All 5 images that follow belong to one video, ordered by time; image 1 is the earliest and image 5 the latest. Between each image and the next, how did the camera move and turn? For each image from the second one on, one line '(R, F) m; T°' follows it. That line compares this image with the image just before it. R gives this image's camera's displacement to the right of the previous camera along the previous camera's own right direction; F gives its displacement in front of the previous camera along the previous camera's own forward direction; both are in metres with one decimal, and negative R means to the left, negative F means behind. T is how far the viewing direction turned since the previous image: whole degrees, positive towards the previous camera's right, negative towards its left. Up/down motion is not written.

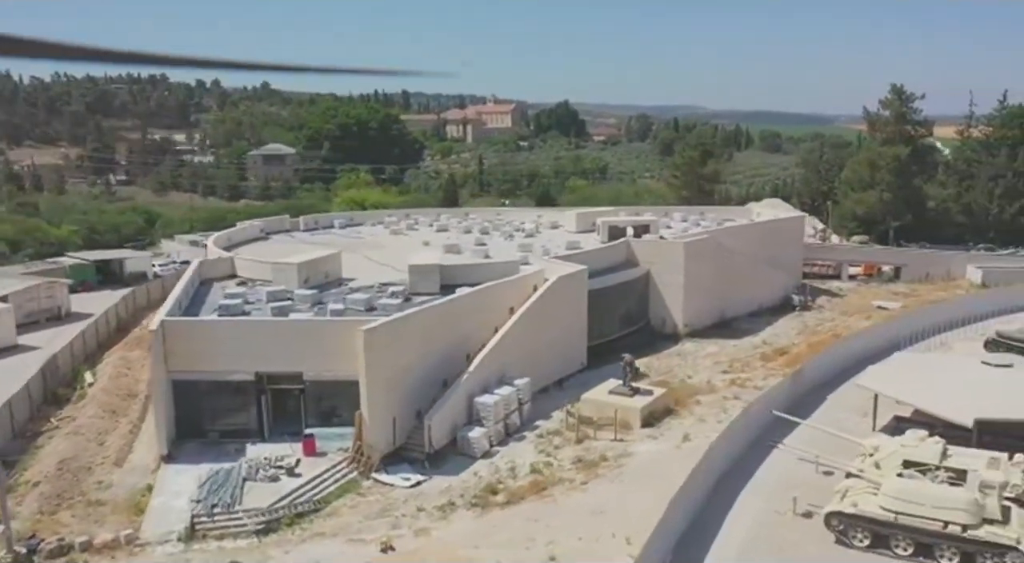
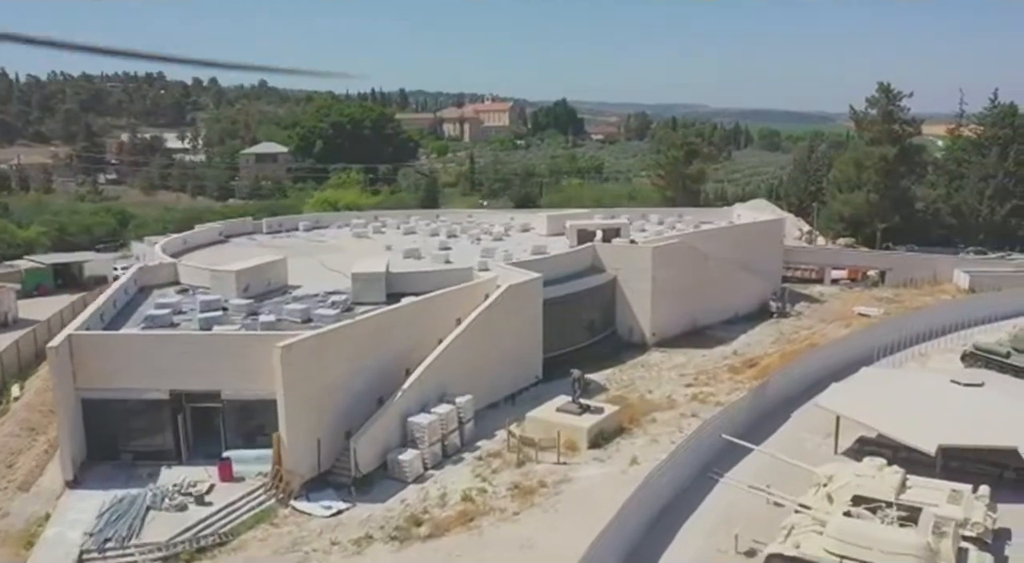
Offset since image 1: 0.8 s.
(+1.6, +1.6) m; 0°
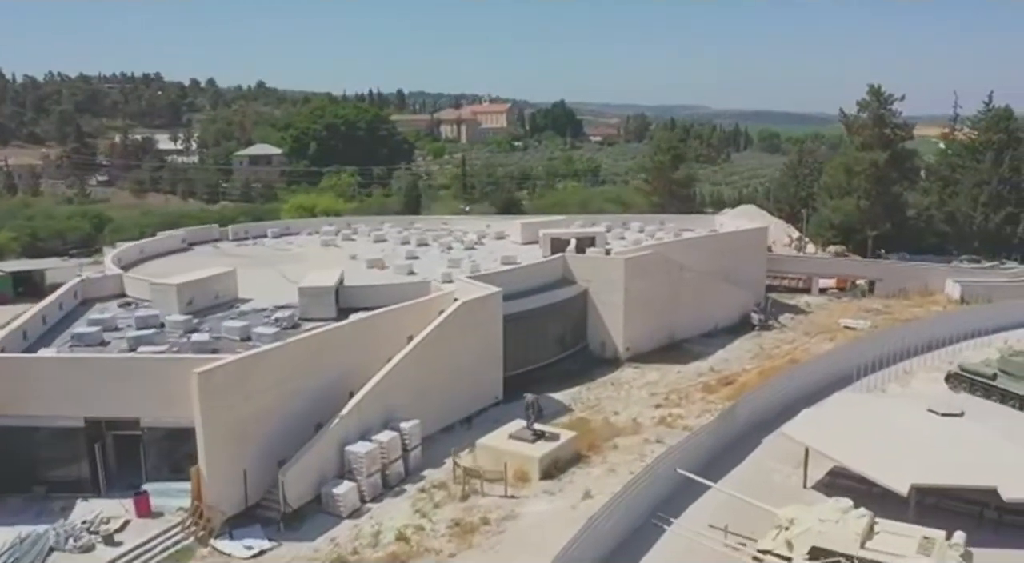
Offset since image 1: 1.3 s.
(+1.3, +1.6) m; 0°
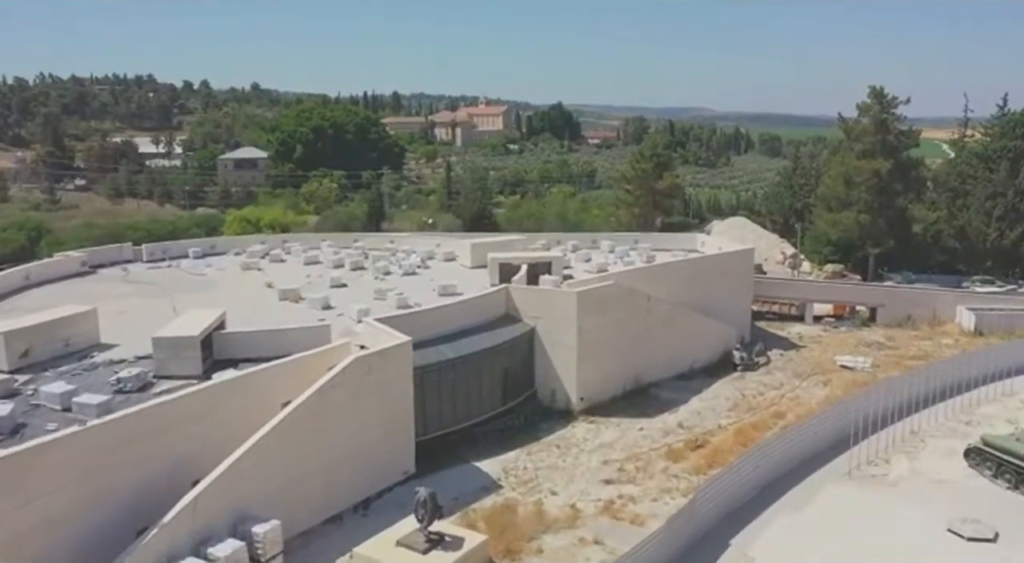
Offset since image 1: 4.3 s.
(+2.2, +5.3) m; 0°
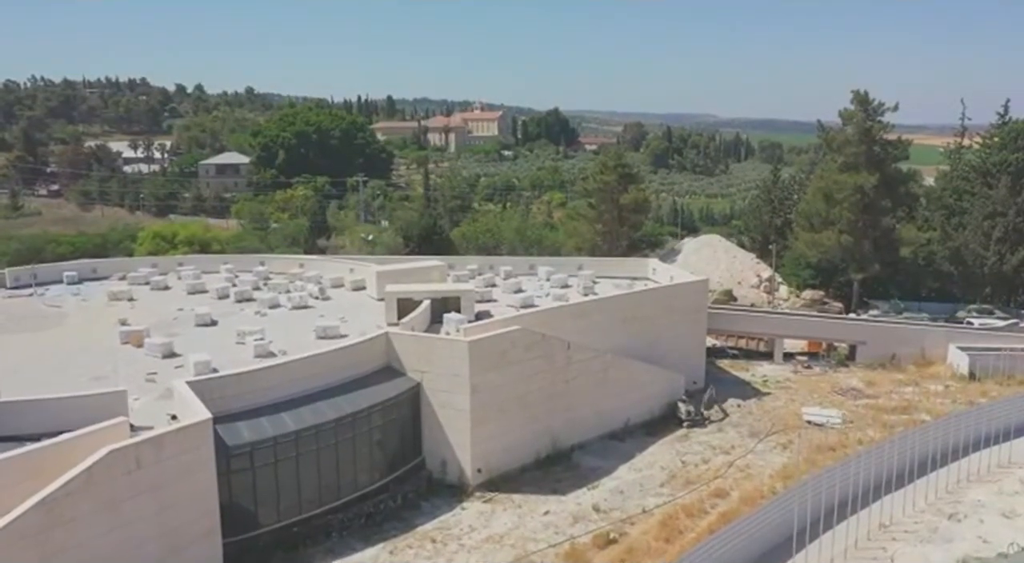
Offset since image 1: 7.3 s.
(+3.1, +5.3) m; 0°
